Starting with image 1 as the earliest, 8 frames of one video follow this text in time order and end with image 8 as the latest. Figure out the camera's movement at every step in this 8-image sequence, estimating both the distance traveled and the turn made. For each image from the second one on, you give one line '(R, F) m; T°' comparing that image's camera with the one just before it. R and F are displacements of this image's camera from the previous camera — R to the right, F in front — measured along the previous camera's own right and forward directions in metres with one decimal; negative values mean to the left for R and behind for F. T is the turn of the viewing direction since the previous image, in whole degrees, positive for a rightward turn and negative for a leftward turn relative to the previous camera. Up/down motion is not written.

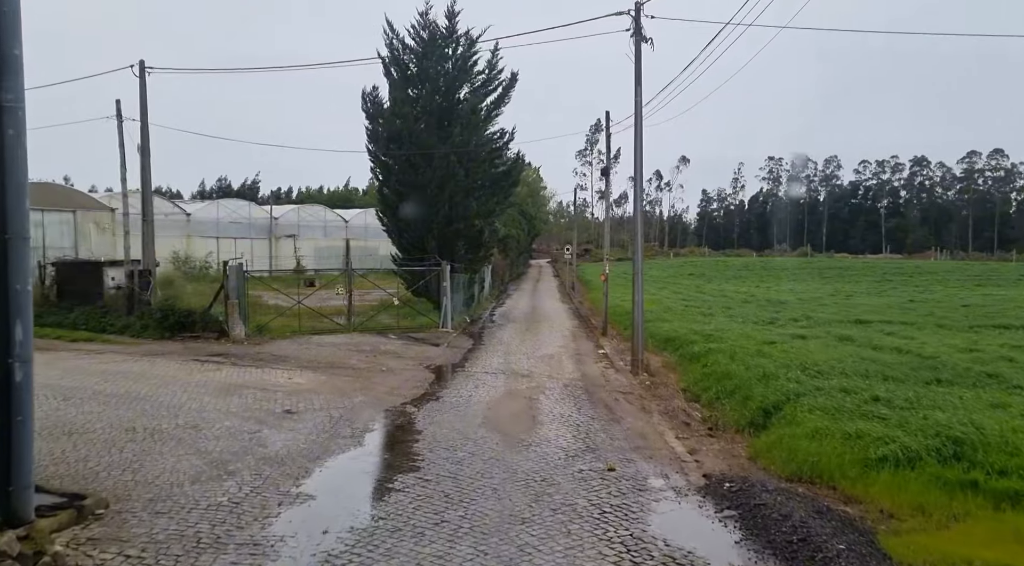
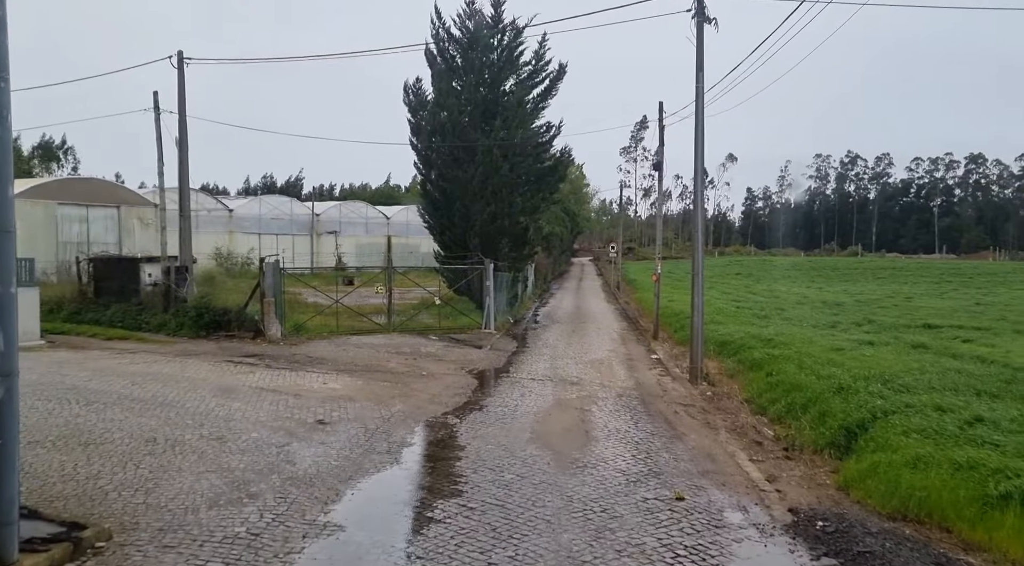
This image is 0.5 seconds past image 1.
(-0.2, +0.9) m; -3°
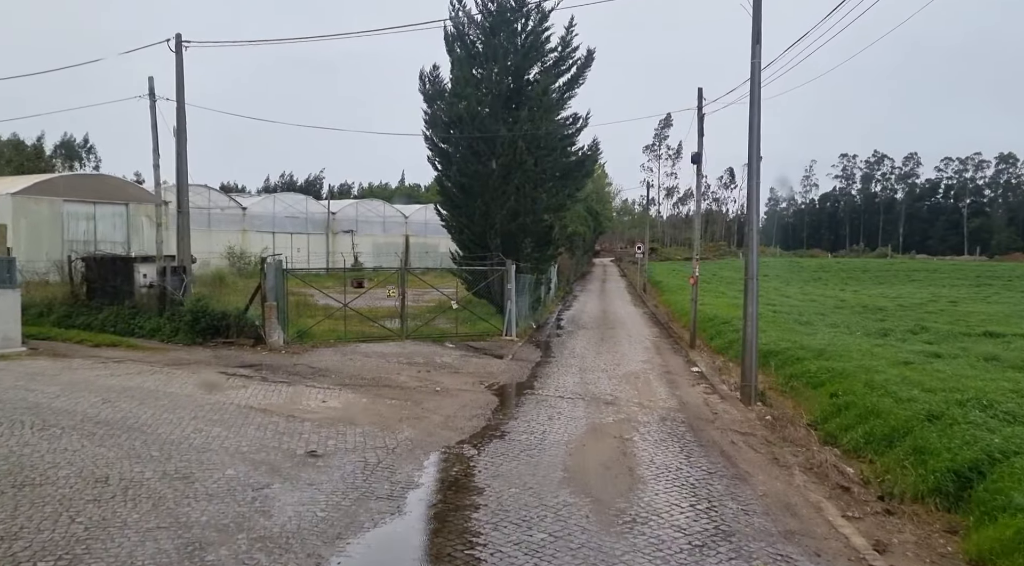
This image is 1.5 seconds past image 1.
(-0.1, +1.5) m; -2°
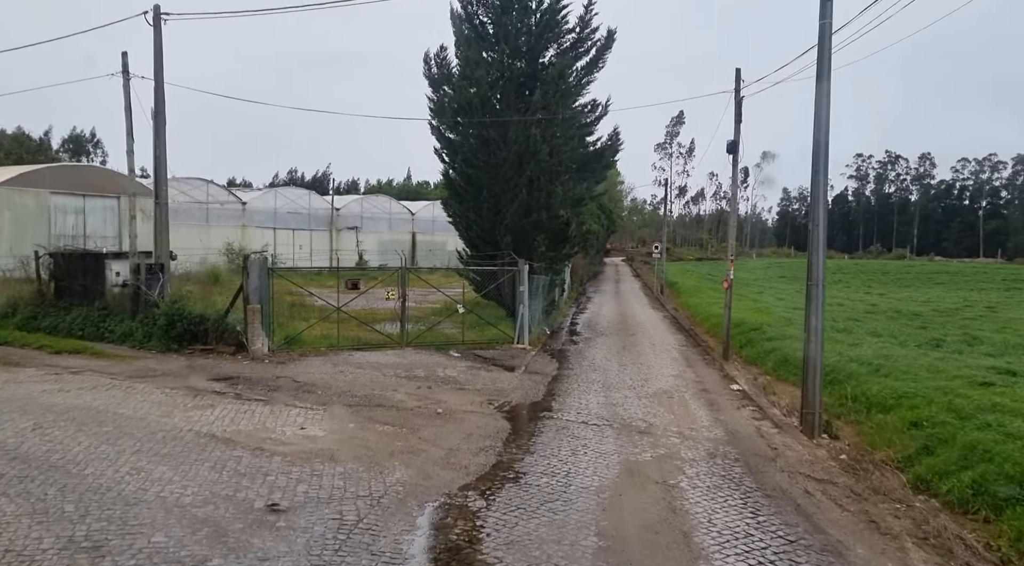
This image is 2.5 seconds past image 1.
(-0.1, +1.7) m; -1°
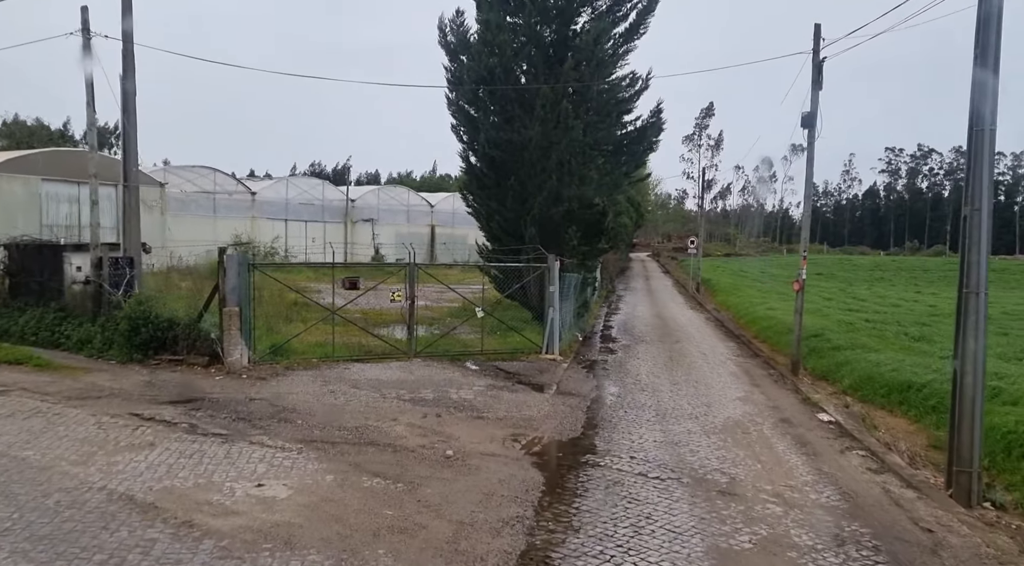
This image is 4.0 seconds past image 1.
(-0.1, +2.3) m; -2°
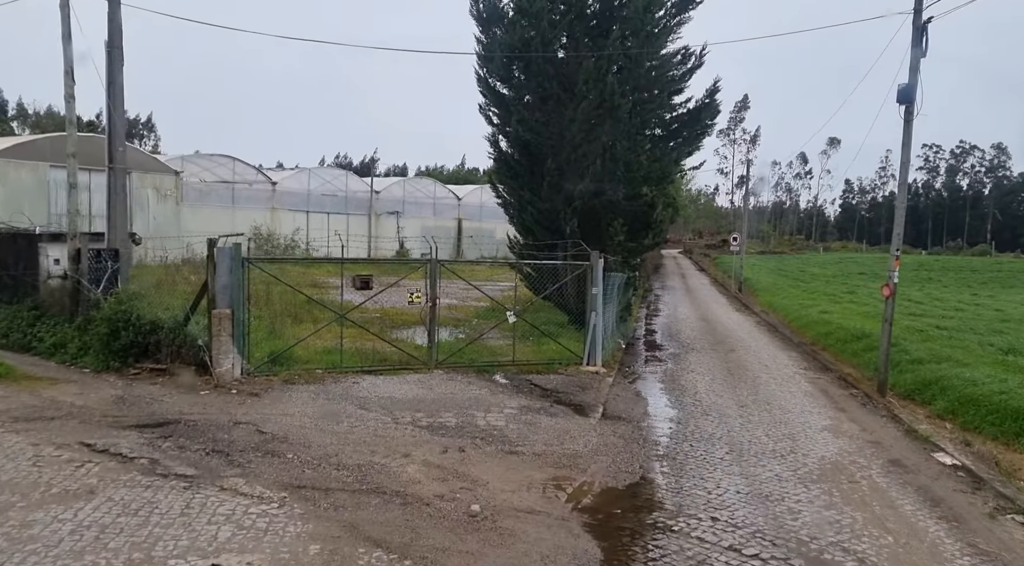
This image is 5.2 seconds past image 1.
(-0.2, +1.7) m; -2°
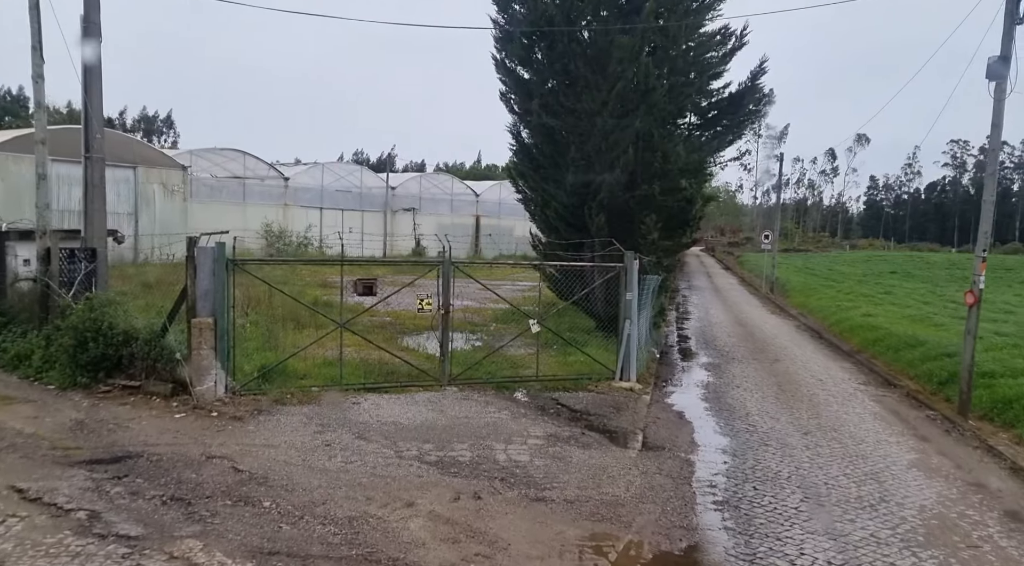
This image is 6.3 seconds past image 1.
(-0.1, +1.3) m; -2°
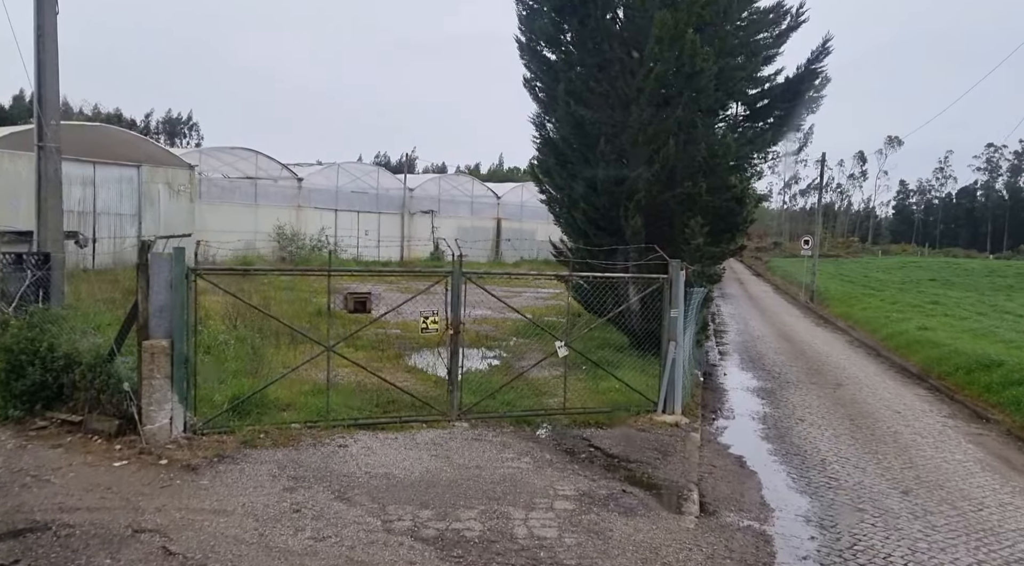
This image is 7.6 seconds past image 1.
(0.0, +1.6) m; -2°
